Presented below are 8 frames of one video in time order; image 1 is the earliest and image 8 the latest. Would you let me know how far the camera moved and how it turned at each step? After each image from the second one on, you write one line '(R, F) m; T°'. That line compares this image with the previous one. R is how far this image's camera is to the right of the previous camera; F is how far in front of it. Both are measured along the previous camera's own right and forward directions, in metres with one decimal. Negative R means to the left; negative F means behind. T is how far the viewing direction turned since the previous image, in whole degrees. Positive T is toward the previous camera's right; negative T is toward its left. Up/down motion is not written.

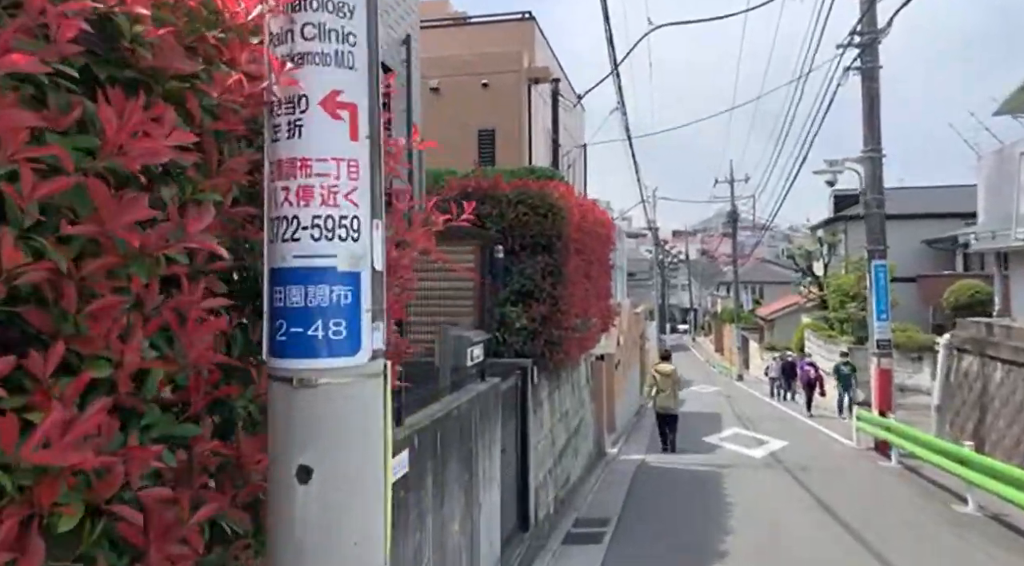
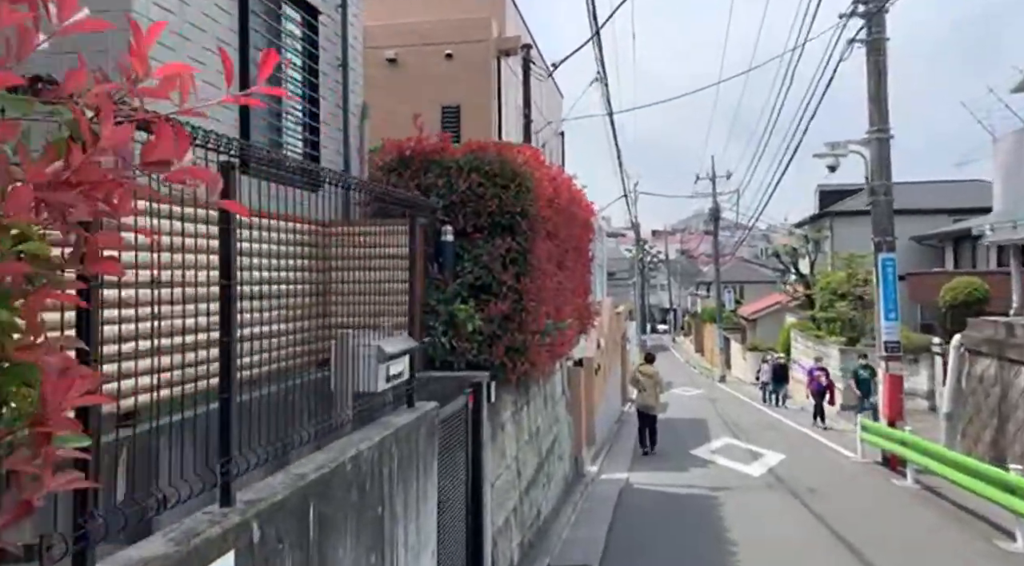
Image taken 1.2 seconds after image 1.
(+0.2, +1.5) m; +1°
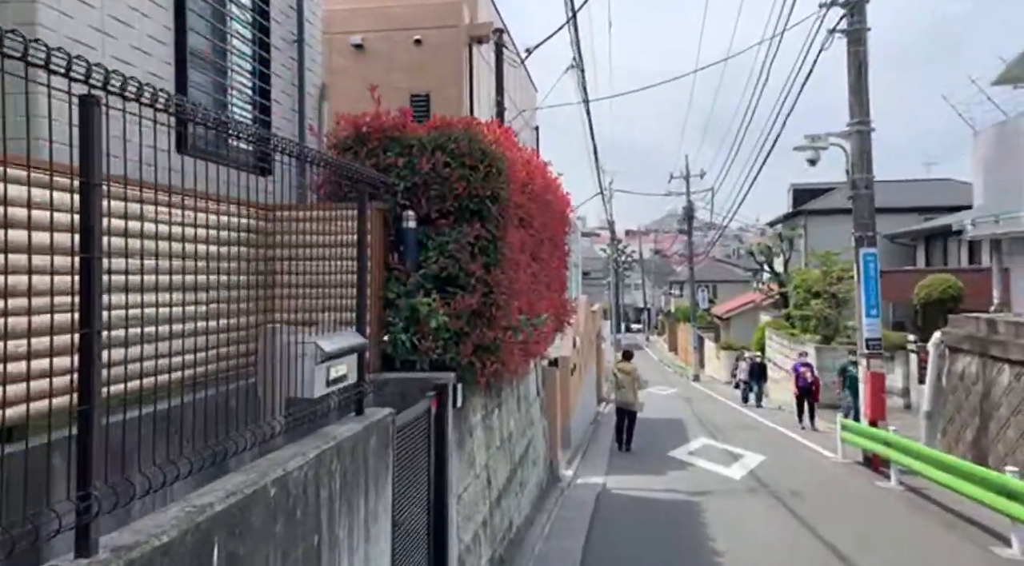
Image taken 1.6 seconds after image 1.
(0.0, +0.5) m; +2°
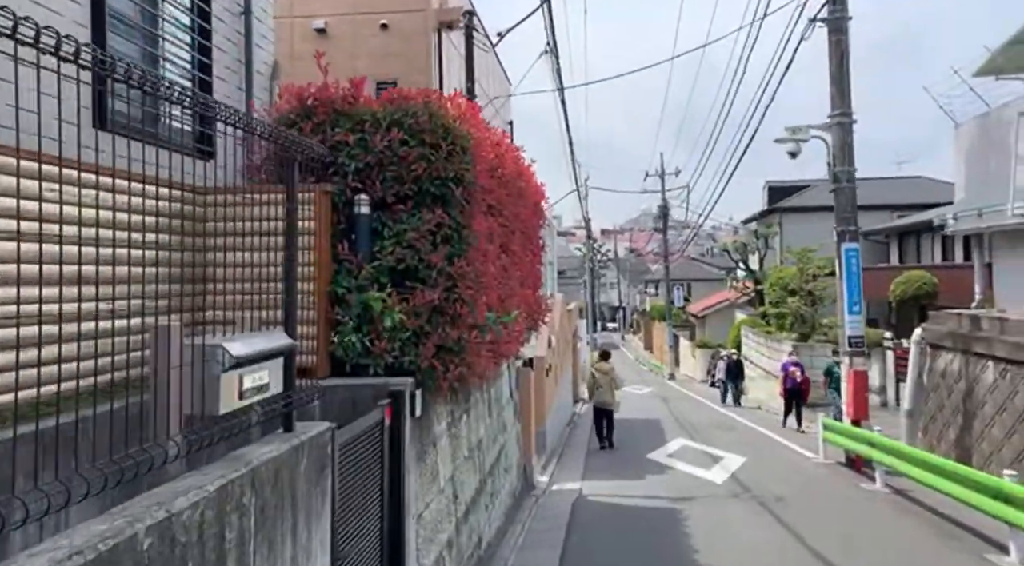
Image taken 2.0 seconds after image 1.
(+0.1, +0.5) m; +2°
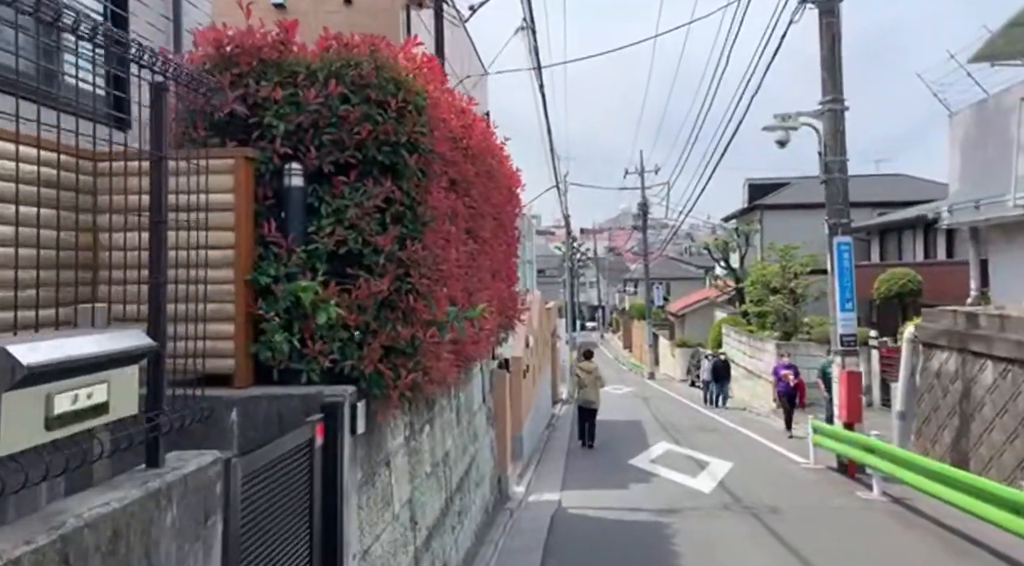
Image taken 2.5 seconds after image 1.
(+0.1, +0.7) m; +1°
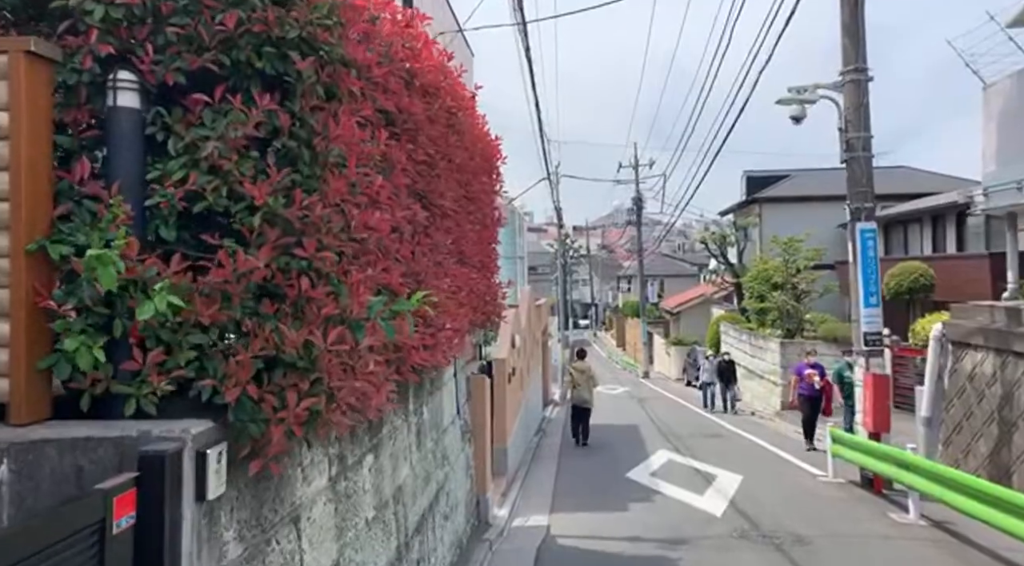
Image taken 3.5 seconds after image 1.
(+0.1, +1.3) m; 0°
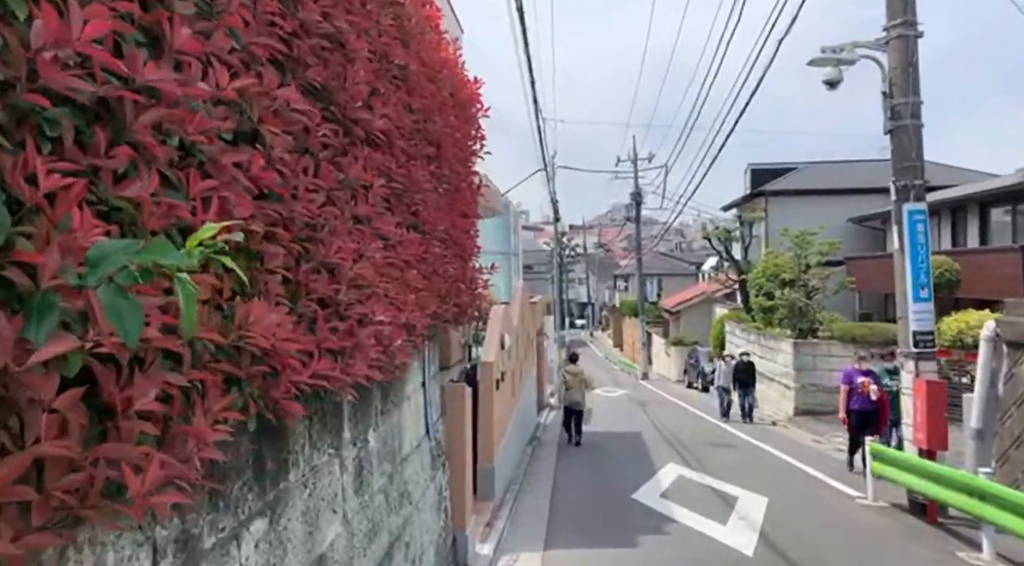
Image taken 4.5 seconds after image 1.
(+0.1, +1.5) m; 0°
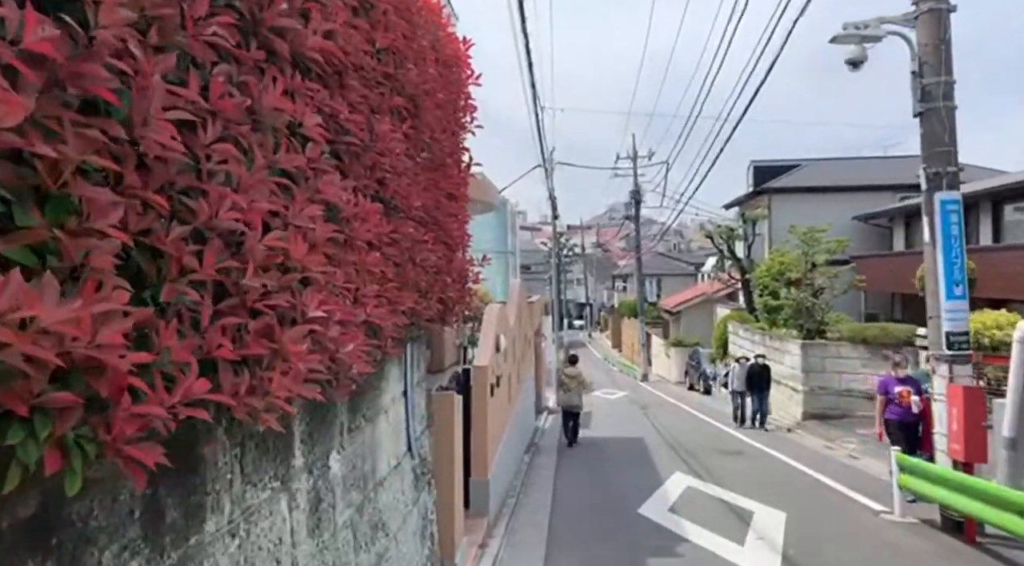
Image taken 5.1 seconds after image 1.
(0.0, +0.7) m; 0°
